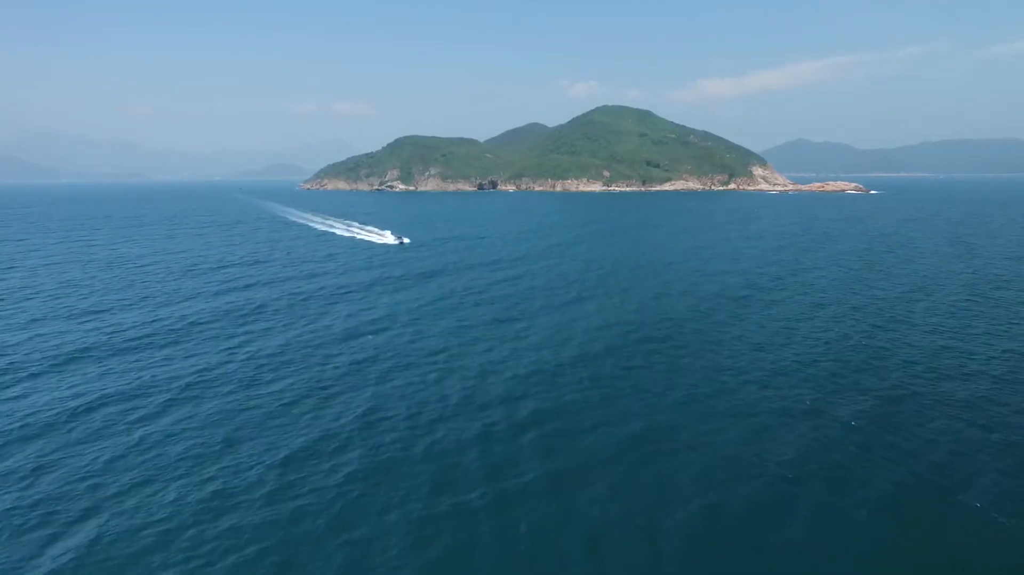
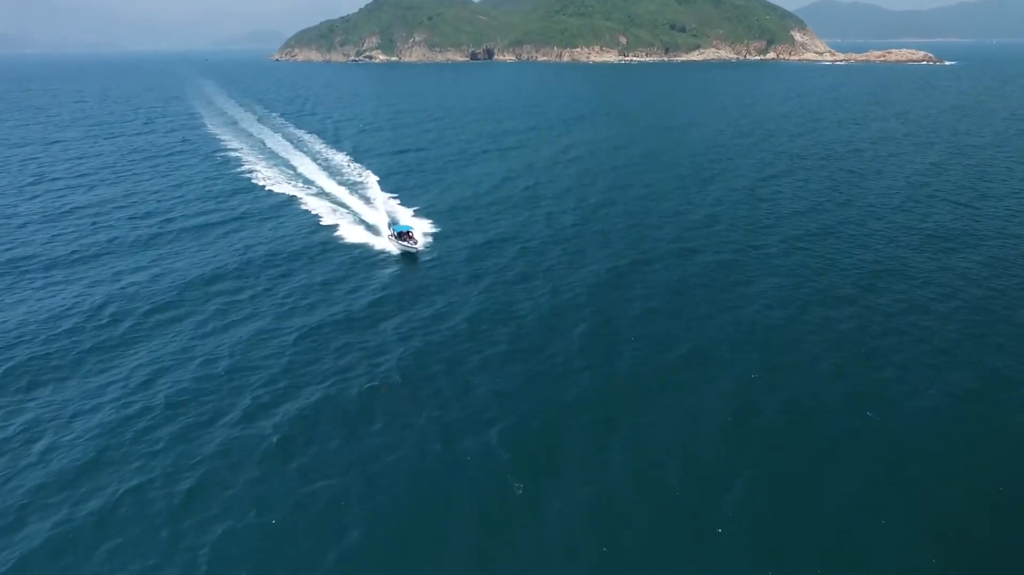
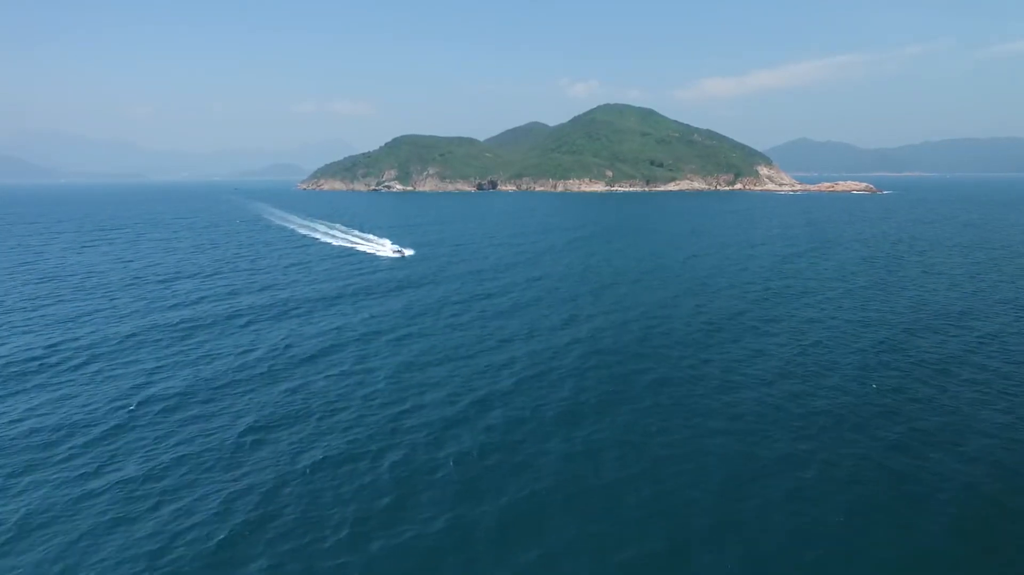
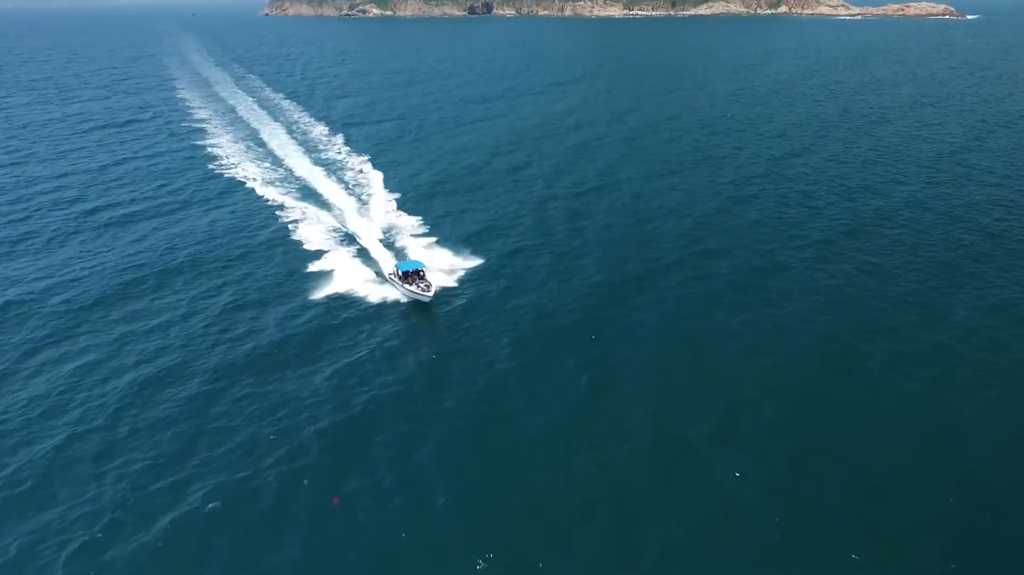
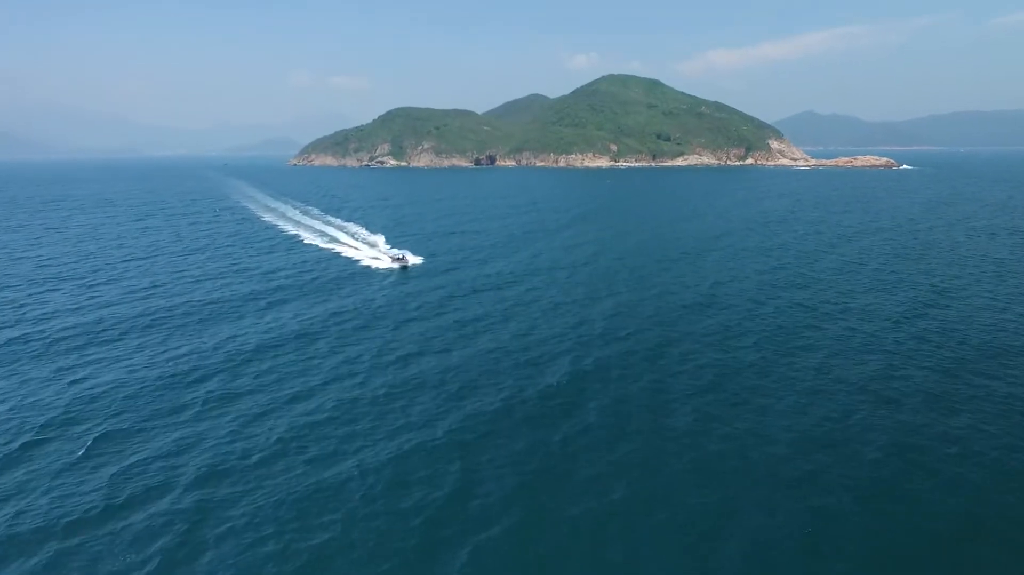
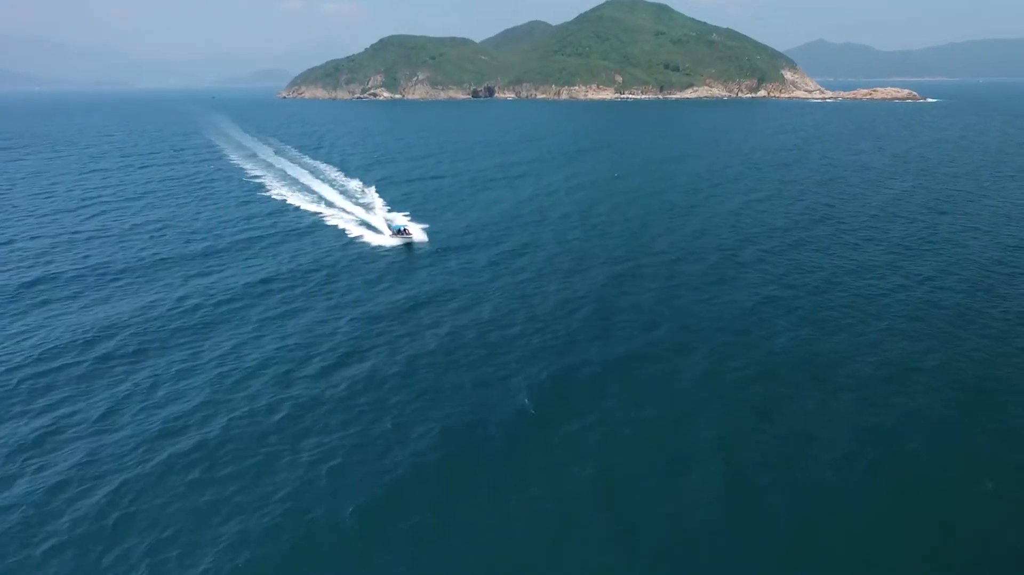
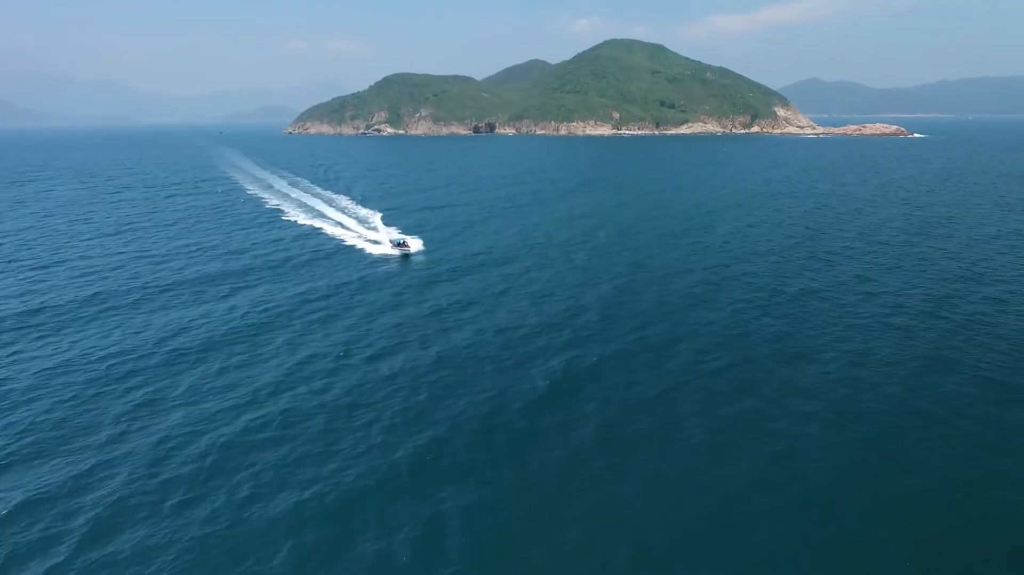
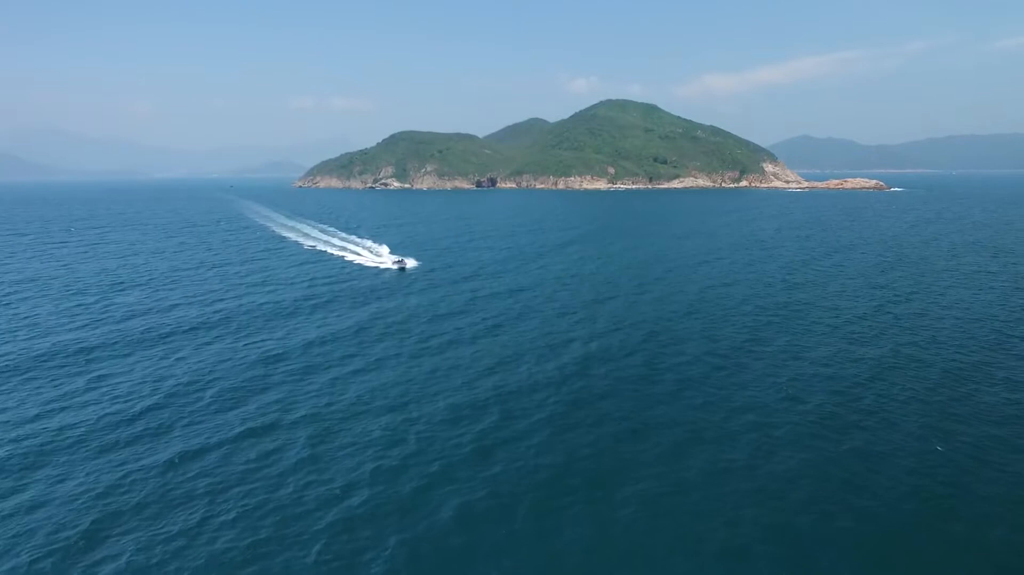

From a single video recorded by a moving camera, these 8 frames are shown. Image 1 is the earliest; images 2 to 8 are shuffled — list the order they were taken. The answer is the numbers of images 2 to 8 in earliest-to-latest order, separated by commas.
3, 8, 5, 7, 6, 2, 4
